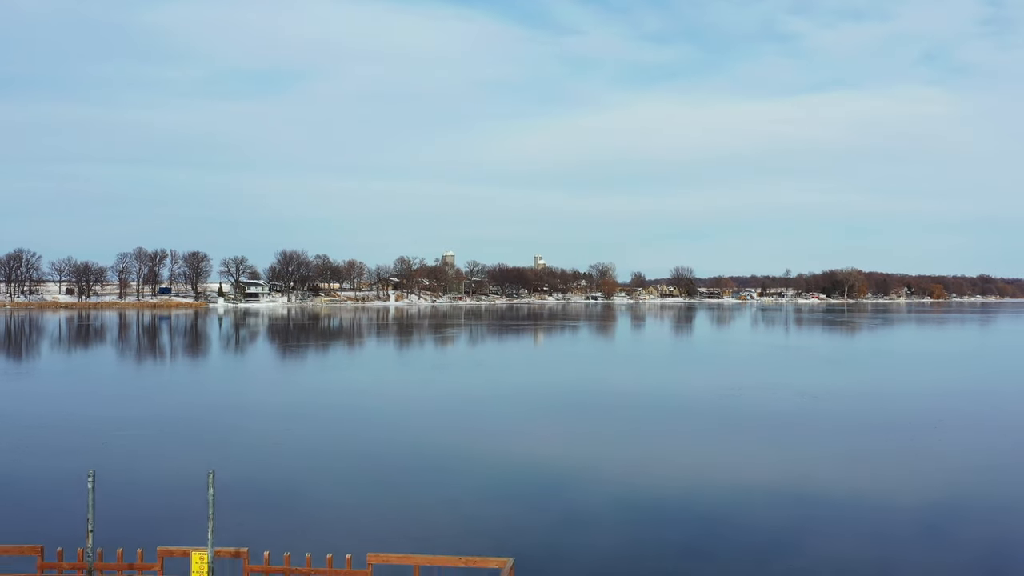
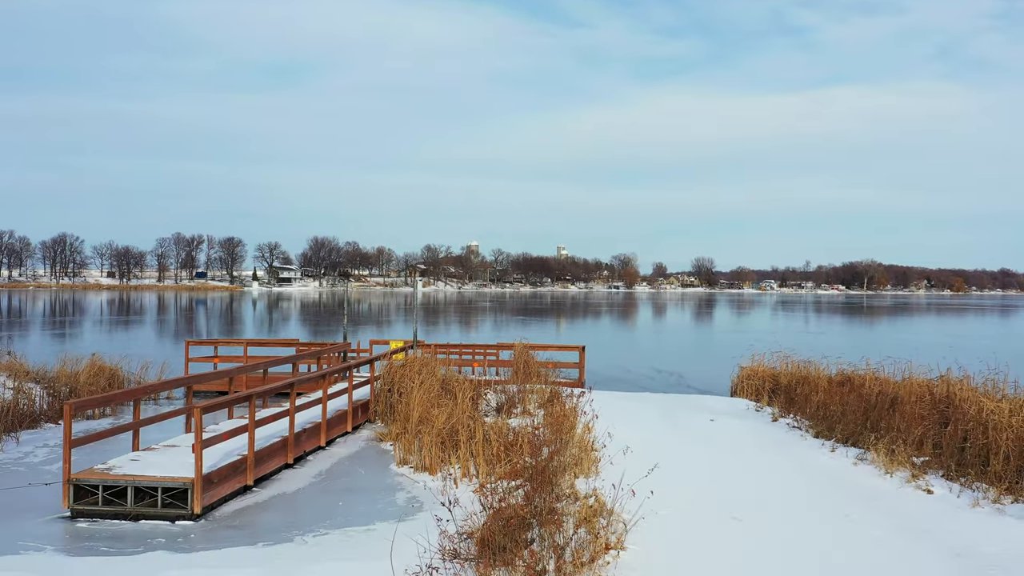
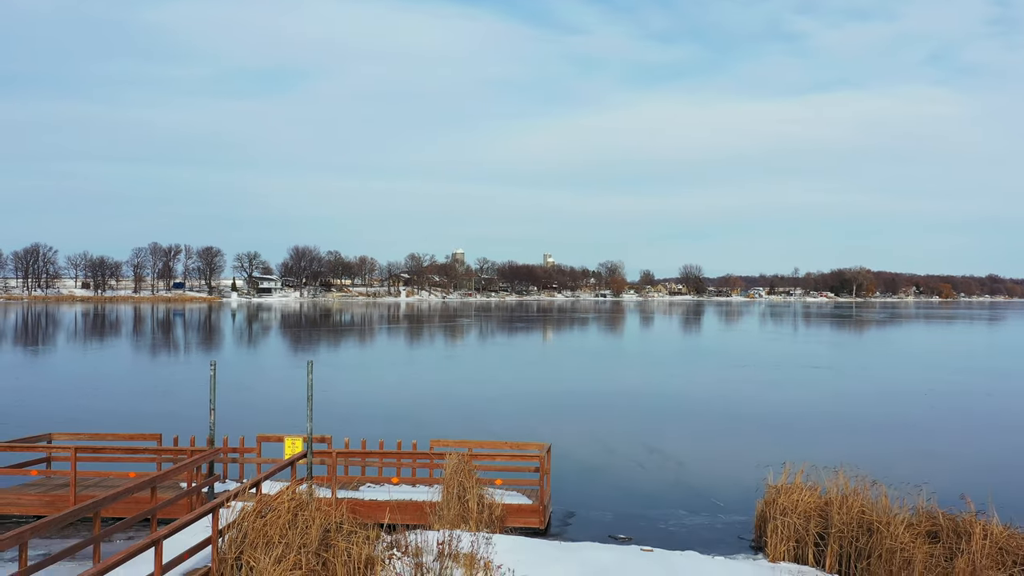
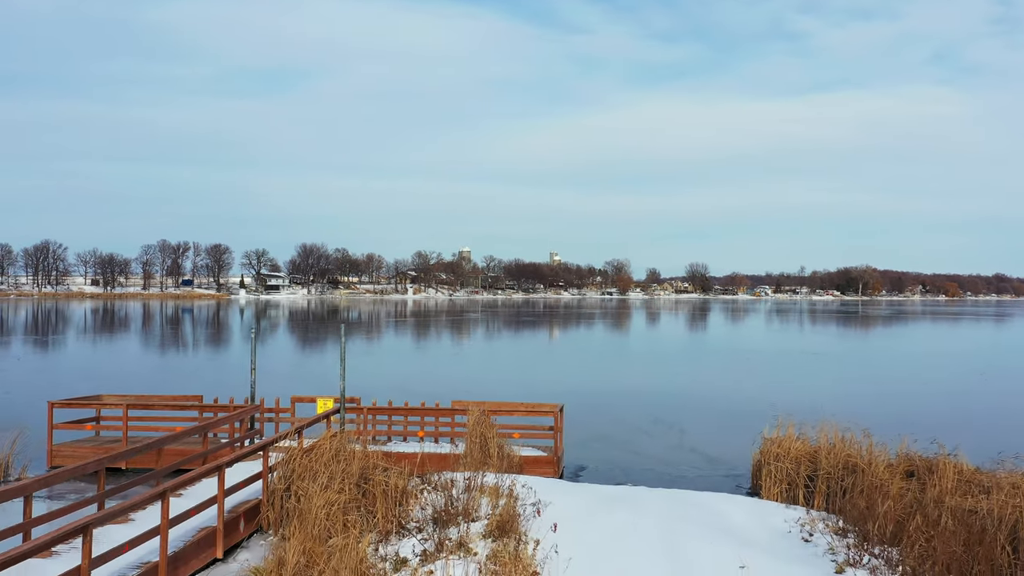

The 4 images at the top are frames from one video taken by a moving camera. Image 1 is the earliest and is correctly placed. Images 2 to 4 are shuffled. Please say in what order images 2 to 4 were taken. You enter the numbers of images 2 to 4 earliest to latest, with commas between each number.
3, 4, 2
